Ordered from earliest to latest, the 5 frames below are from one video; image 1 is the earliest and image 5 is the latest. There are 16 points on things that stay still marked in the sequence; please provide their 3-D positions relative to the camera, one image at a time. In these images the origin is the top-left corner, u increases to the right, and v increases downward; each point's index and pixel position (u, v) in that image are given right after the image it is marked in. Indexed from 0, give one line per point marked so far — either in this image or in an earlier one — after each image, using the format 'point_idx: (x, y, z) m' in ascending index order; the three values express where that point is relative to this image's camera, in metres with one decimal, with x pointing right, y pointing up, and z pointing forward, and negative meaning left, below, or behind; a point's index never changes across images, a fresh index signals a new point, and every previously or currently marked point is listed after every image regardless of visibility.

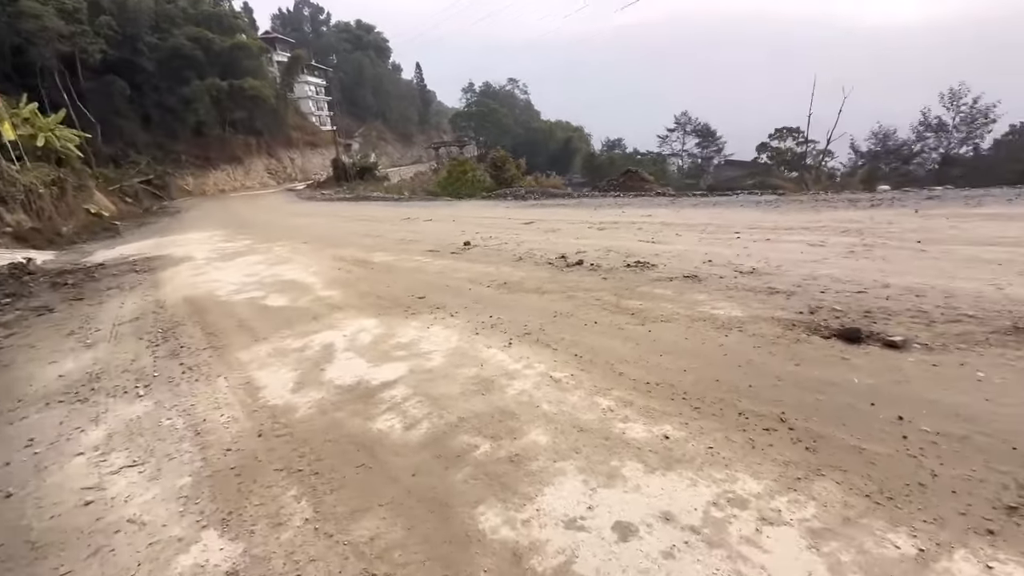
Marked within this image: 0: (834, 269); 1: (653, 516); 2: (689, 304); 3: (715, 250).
0: (+3.3, +0.2, +4.8) m
1: (+0.6, -1.0, +2.1) m
2: (+1.7, -0.1, +4.4) m
3: (+2.7, +0.5, +6.2) m
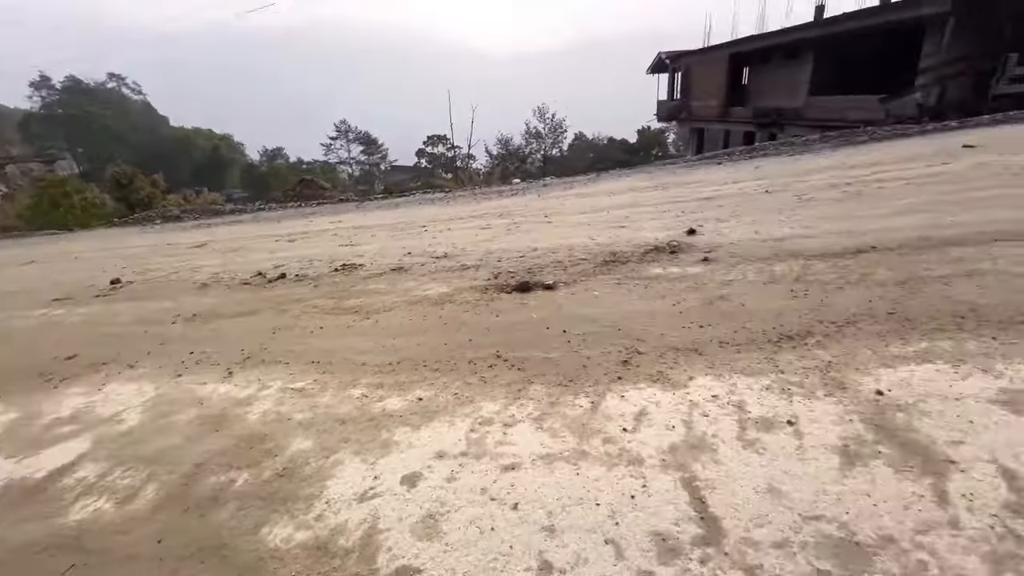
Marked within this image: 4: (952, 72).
0: (-0.1, +0.6, +6.1) m
1: (-0.4, -0.9, +2.4) m
2: (-1.1, 0.0, +4.9) m
3: (-1.5, +0.7, +6.9) m
4: (+11.9, +5.9, +12.6) m
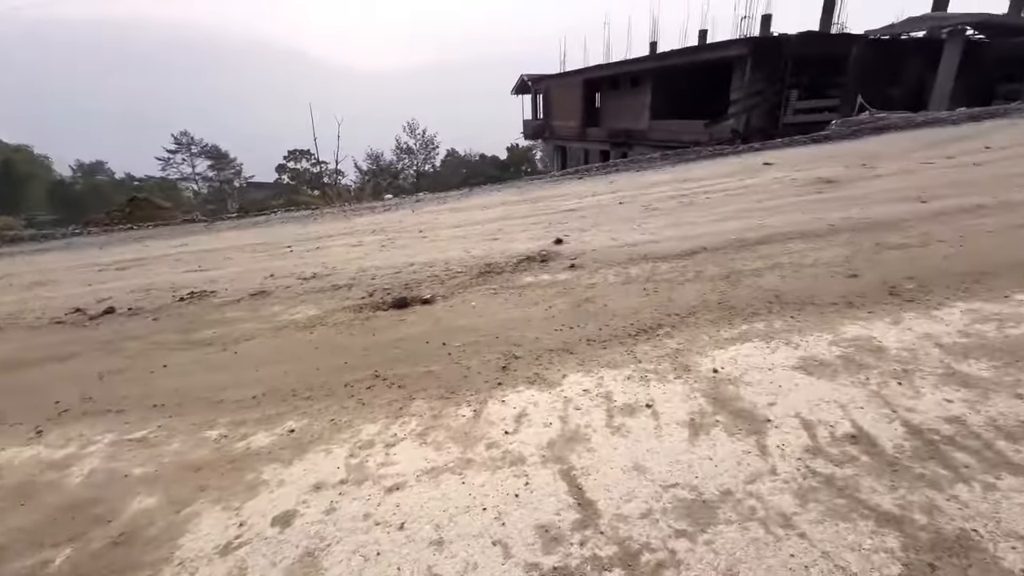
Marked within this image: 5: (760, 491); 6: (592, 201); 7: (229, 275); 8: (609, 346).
0: (-1.7, +0.3, +5.9) m
1: (-1.0, -1.0, +2.3) m
2: (-2.4, -0.3, +4.5) m
3: (-3.3, +0.3, +6.3) m
4: (+8.0, +6.1, +15.3) m
5: (+1.1, -0.9, +2.0) m
6: (+1.3, +1.5, +7.8) m
7: (-3.7, +0.2, +6.0) m
8: (+0.7, -0.4, +3.3) m
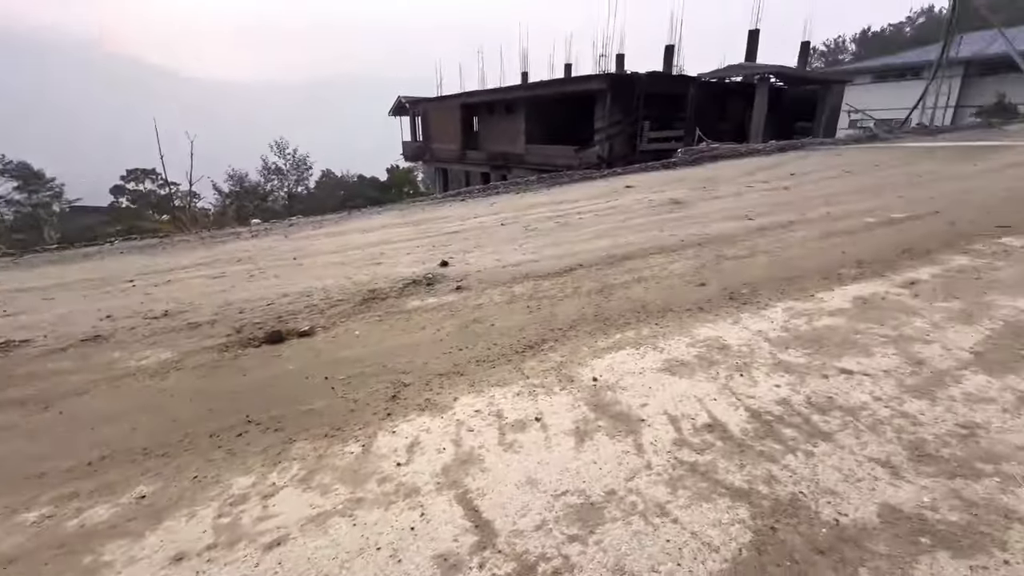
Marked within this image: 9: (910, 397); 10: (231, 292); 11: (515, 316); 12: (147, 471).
0: (-3.1, -0.1, +5.4) m
1: (-1.5, -1.2, +2.0) m
2: (-3.4, -0.6, +3.8) m
3: (-4.7, -0.2, +5.4) m
4: (+3.7, +5.7, +17.0) m
5: (+0.6, -0.9, +2.2) m
6: (-0.6, +1.1, +8.0) m
7: (-5.0, -0.3, +5.0) m
8: (-0.1, -0.6, +3.4) m
9: (+2.3, -0.6, +2.7) m
10: (-3.3, 0.0, +5.5) m
11: (0.0, -0.3, +4.1) m
12: (-2.0, -1.0, +2.5) m
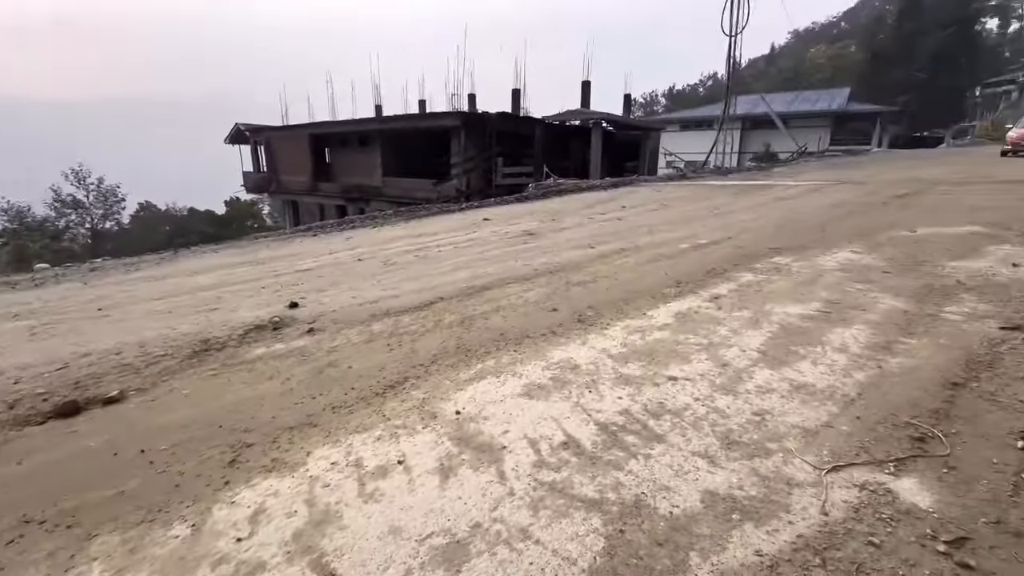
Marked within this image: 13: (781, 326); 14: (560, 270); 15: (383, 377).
0: (-4.6, -0.6, +4.3) m
1: (-1.9, -1.4, +1.4) m
2: (-4.3, -1.1, +2.7) m
3: (-6.1, -0.8, +3.9) m
4: (-1.6, +4.6, +17.7) m
5: (0.0, -1.1, +2.3) m
6: (-3.0, +0.5, +7.5) m
7: (-6.2, -1.0, +3.4) m
8: (-1.1, -0.8, +3.2) m
9: (+1.4, -0.7, +3.2) m
10: (-4.7, -0.6, +4.3) m
11: (-1.2, -0.6, +4.0) m
12: (-2.6, -1.3, +1.8) m
13: (+2.4, -0.3, +4.1) m
14: (+0.6, +0.2, +6.2) m
15: (-1.0, -0.7, +3.6) m
